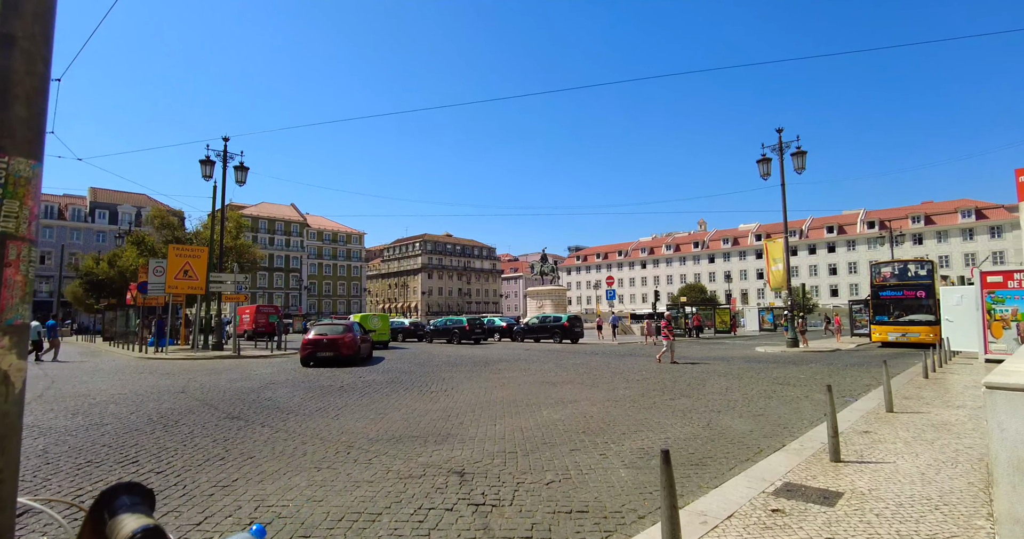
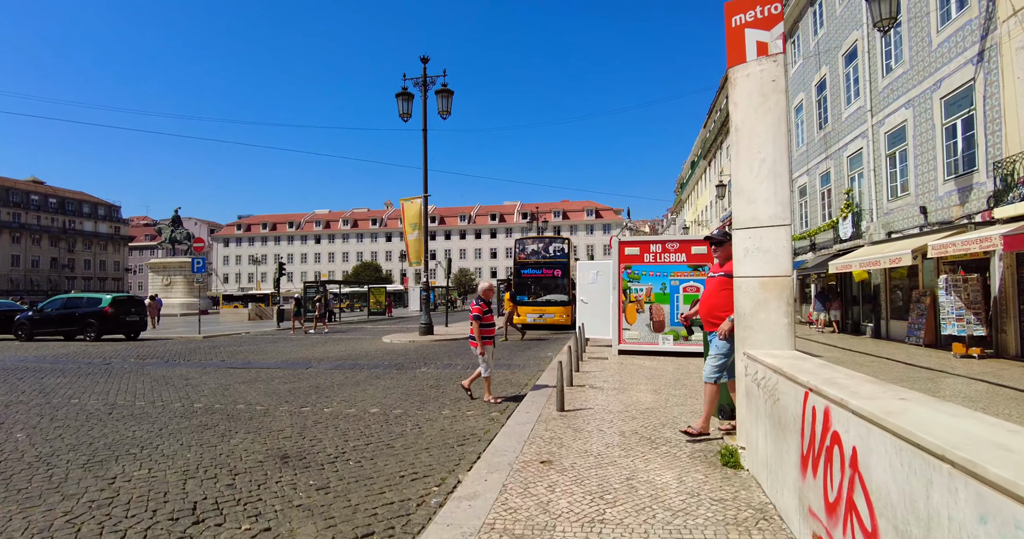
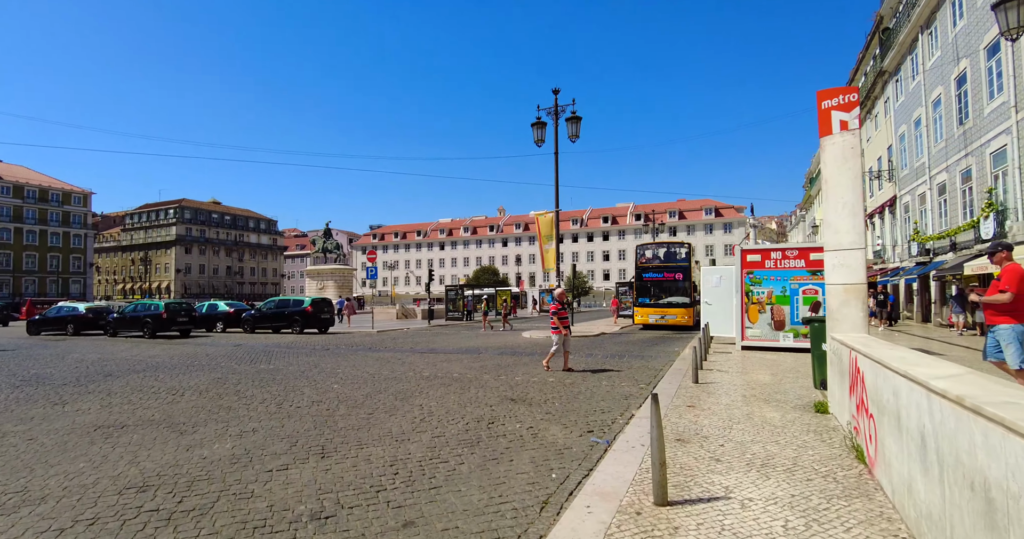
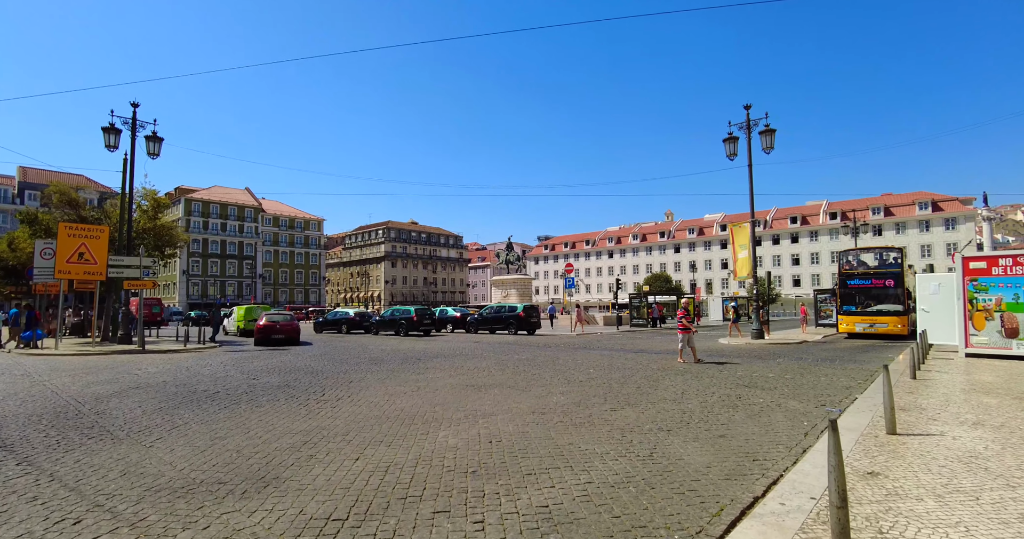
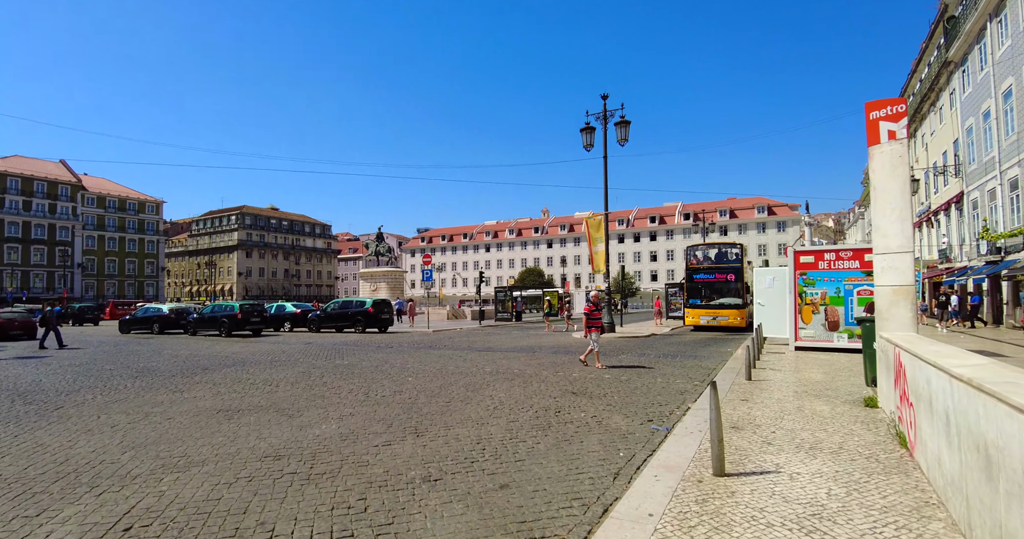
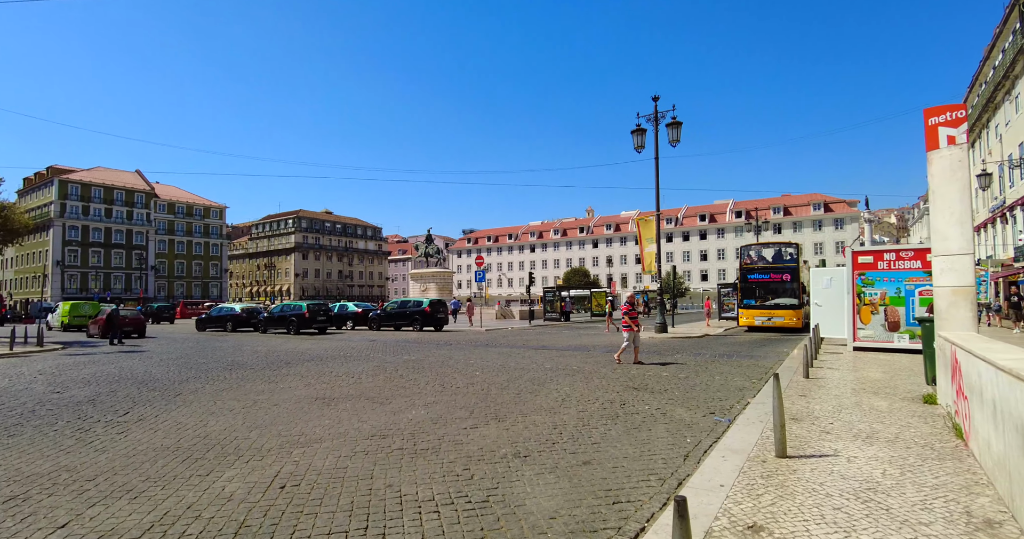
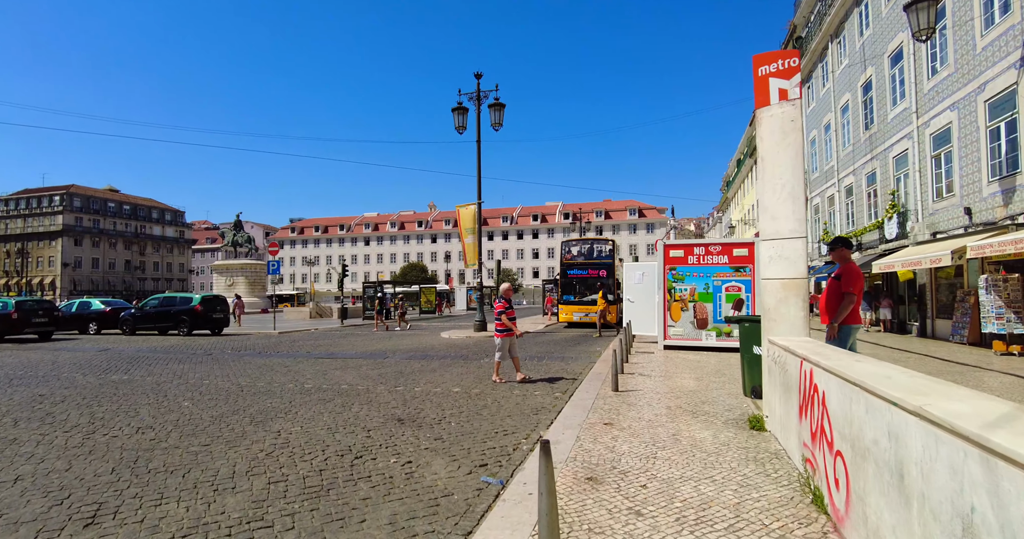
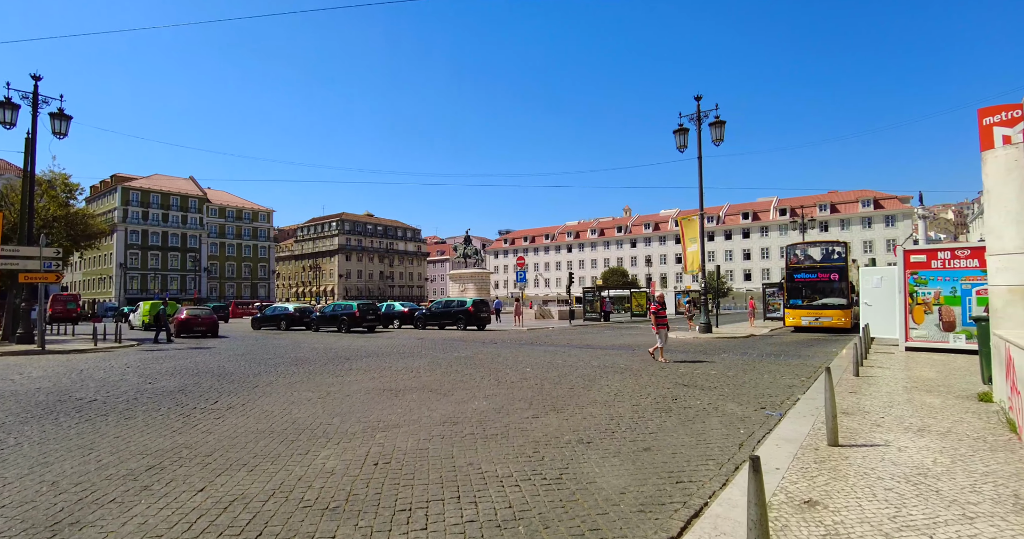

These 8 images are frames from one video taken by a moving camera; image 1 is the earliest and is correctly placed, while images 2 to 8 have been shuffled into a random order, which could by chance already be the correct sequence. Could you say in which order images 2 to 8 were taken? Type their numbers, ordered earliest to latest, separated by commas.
4, 8, 6, 5, 3, 7, 2
